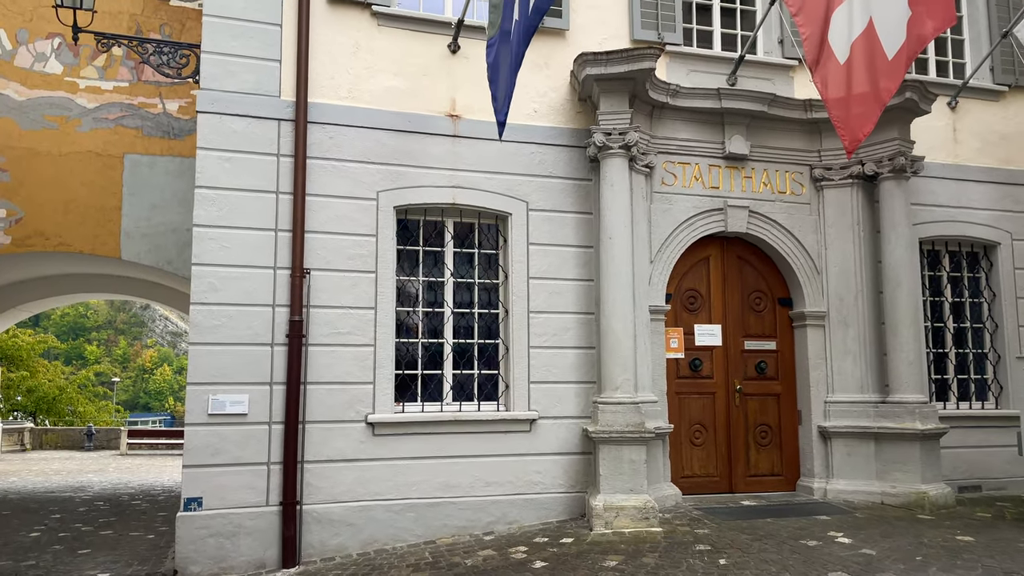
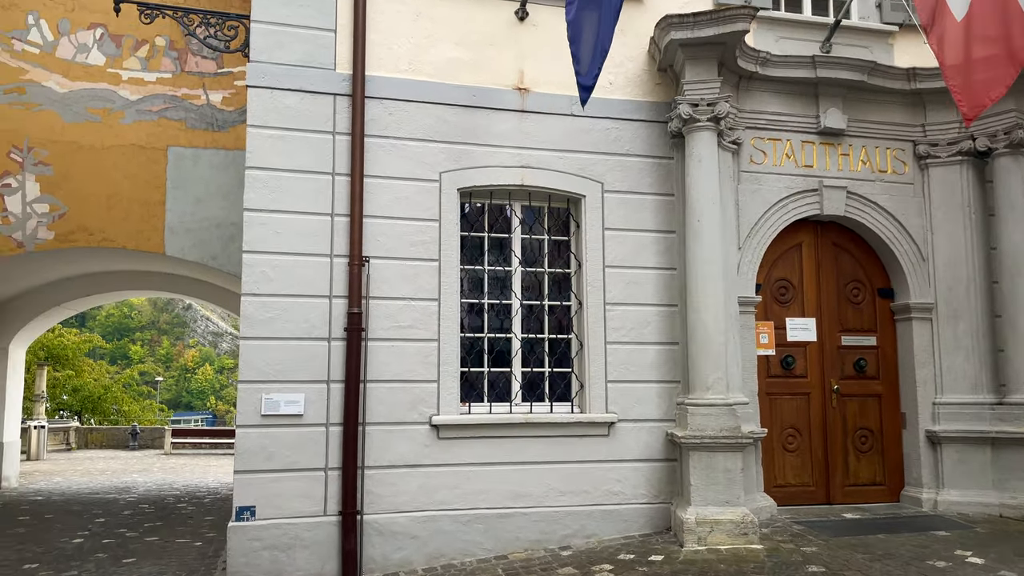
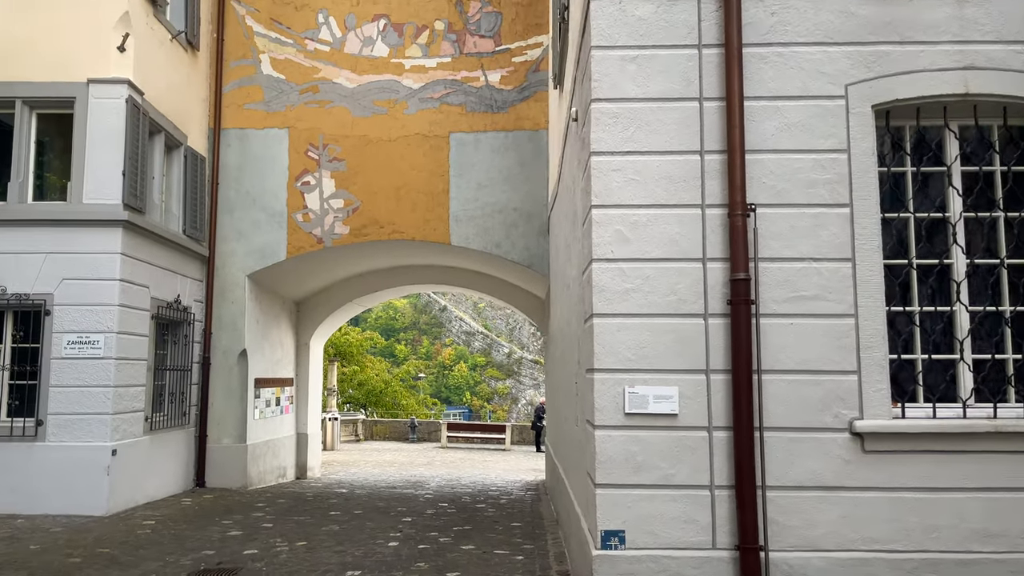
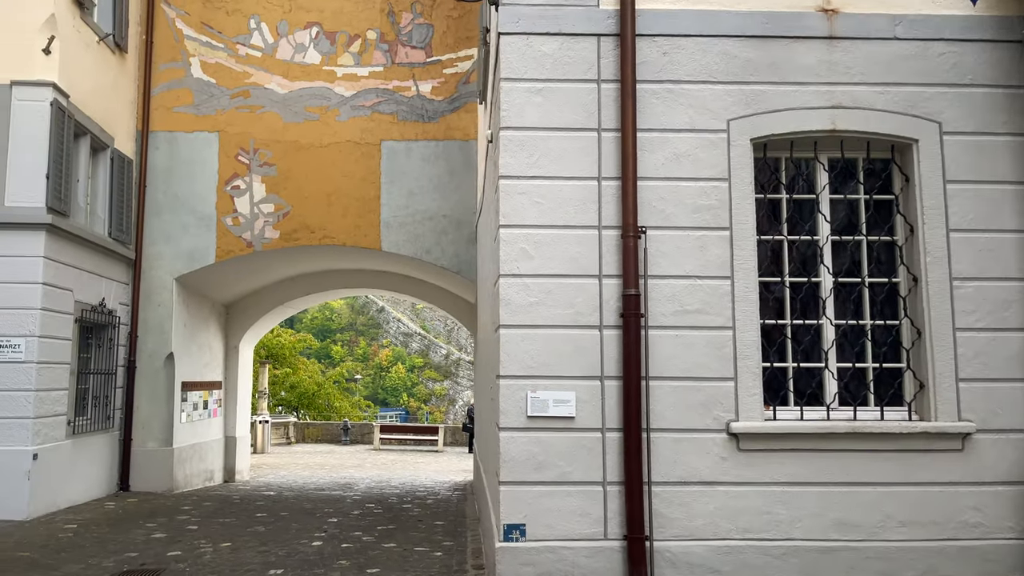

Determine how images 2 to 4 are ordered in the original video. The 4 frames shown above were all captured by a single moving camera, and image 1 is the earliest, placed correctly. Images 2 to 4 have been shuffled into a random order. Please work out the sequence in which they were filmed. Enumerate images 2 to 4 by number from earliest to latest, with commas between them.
2, 4, 3
